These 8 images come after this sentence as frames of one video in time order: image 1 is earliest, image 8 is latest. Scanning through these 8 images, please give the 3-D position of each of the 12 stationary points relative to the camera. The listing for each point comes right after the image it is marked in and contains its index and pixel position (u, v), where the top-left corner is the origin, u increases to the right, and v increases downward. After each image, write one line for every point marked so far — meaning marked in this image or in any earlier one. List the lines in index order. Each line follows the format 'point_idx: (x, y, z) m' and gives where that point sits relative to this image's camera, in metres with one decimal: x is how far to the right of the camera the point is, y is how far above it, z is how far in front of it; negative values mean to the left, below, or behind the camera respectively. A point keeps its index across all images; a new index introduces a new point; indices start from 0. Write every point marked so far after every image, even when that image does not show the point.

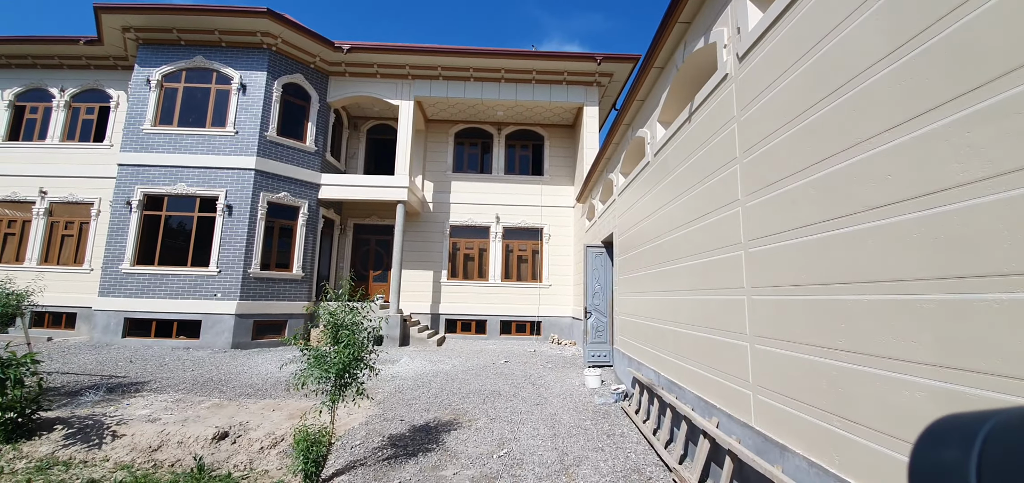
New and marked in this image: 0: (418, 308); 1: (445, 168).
0: (-2.9, -2.1, +12.7) m
1: (-2.2, +2.4, +13.5) m
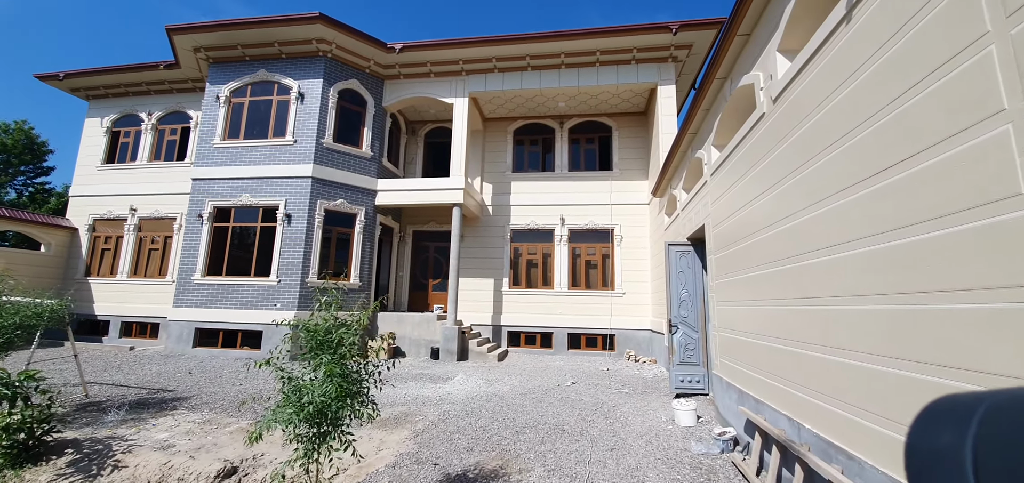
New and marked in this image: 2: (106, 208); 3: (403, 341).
0: (-1.0, -2.3, +11.8) m
1: (-0.2, +2.2, +12.6) m
2: (-11.9, +0.9, +12.1) m
3: (-2.8, -2.6, +10.5) m
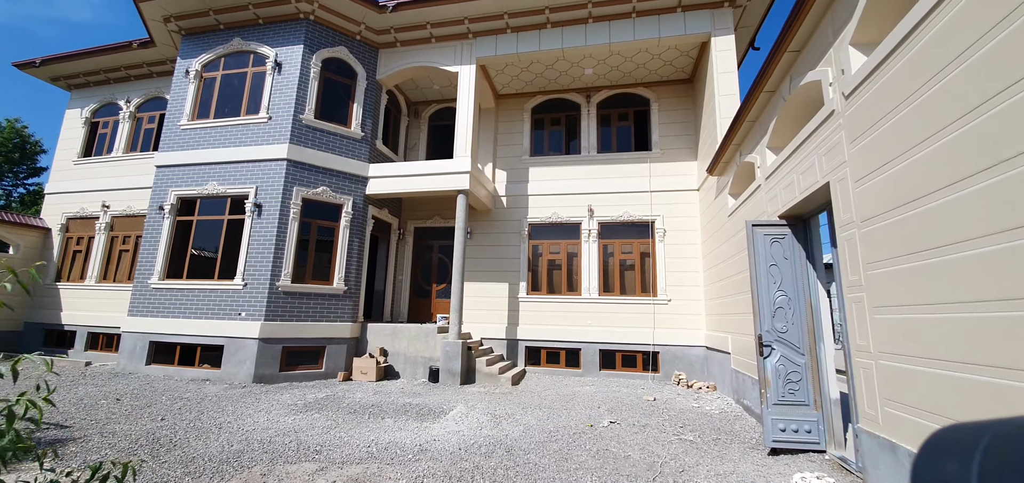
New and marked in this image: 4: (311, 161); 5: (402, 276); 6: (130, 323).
0: (-0.5, -2.2, +9.7) m
1: (+0.2, +2.3, +10.6) m
2: (-11.4, +0.9, +10.8) m
3: (-2.4, -2.5, +8.6) m
4: (-4.2, +1.7, +8.5) m
5: (-2.8, -0.9, +10.5) m
6: (-7.7, -1.7, +8.2) m
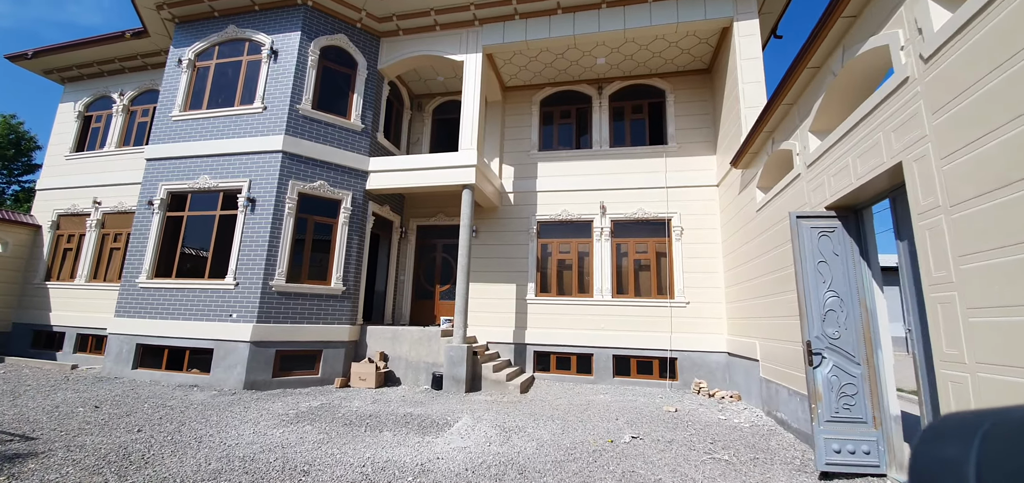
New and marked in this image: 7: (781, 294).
0: (-0.4, -2.1, +9.2) m
1: (+0.4, +2.3, +10.1) m
2: (-11.2, +1.0, +10.4) m
3: (-2.3, -2.4, +8.1) m
4: (-4.0, +1.7, +8.1) m
5: (-2.6, -0.9, +10.0) m
6: (-7.5, -1.6, +7.8) m
7: (+4.0, -0.8, +6.0) m
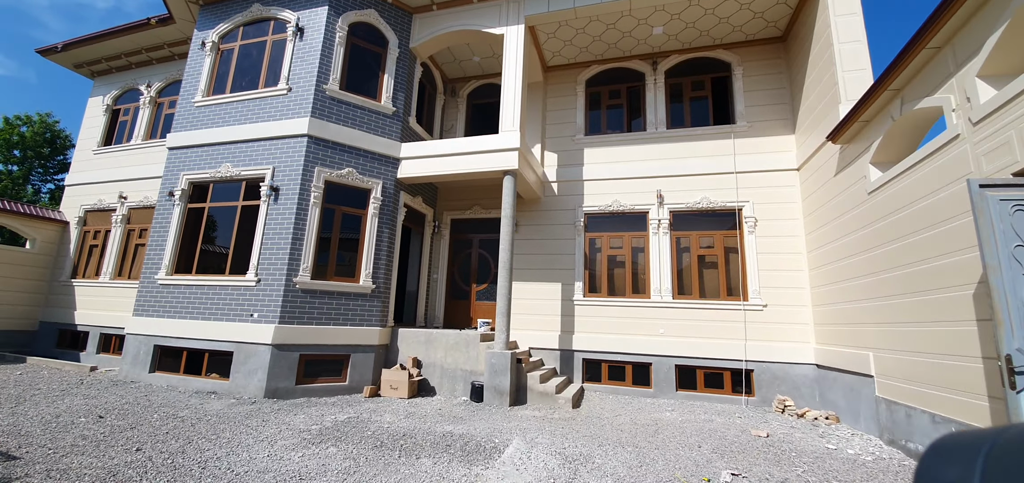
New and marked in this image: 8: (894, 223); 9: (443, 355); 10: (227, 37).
0: (+0.6, -2.0, +8.2) m
1: (+1.4, +2.4, +9.1) m
2: (-10.2, +1.1, +10.1) m
3: (-1.4, -2.3, +7.2) m
4: (-3.1, +1.9, +7.3) m
5: (-1.7, -0.8, +9.2) m
6: (-6.7, -1.5, +7.2) m
7: (+4.7, -0.6, +4.8) m
8: (+4.8, +0.2, +5.2) m
9: (-1.2, -2.0, +7.2) m
10: (-5.8, +4.1, +8.3) m
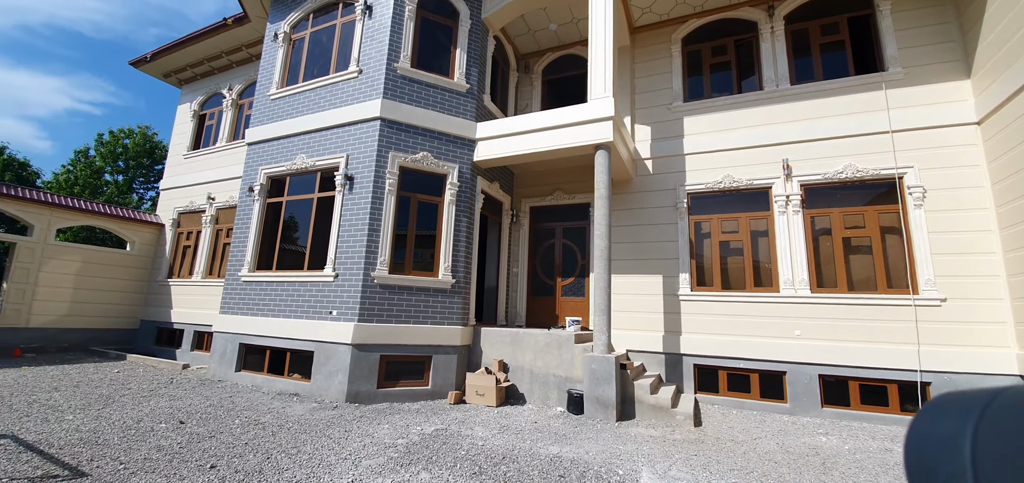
0: (+2.2, -1.8, +7.1) m
1: (+3.1, +2.7, +7.9) m
2: (-8.3, +1.1, +10.4) m
3: (+0.1, -2.1, +6.4) m
4: (-1.7, +2.0, +6.7) m
5: (+0.1, -0.5, +8.4) m
6: (-5.1, -1.4, +7.2) m
7: (+5.8, -0.3, +3.1) m
8: (+5.9, +0.5, +3.5) m
9: (+0.3, -1.8, +6.3) m
10: (-4.2, +4.2, +8.0) m
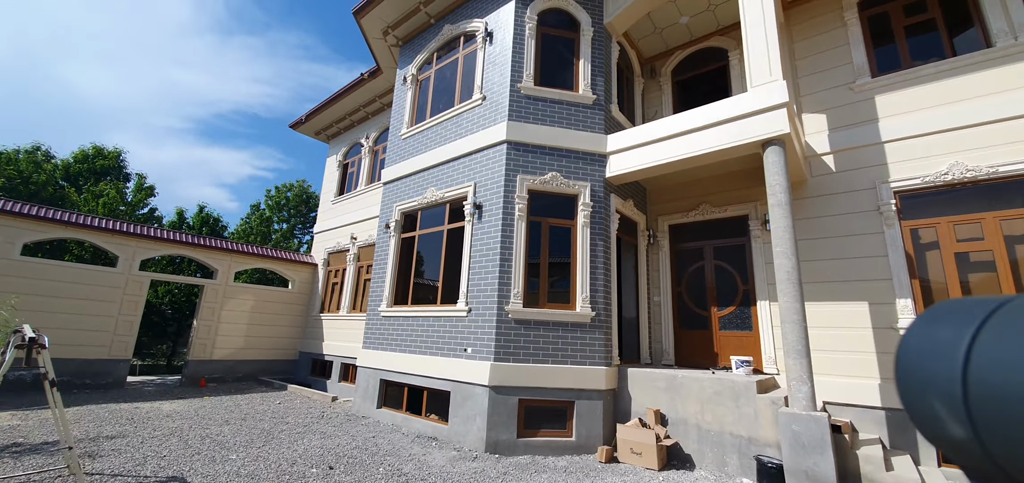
0: (+4.4, -2.0, +5.4) m
1: (+5.2, +2.5, +6.2) m
2: (-5.0, 0.0, +11.5) m
3: (+2.2, -2.4, +5.2) m
4: (+0.4, +1.6, +6.3) m
5: (+2.6, -1.0, +7.2) m
6: (-2.7, -2.1, +7.3) m
7: (+6.7, -0.1, +0.7) m
8: (+6.9, +0.7, +1.1) m
9: (+2.3, -2.1, +5.1) m
10: (-1.8, +3.5, +8.3) m
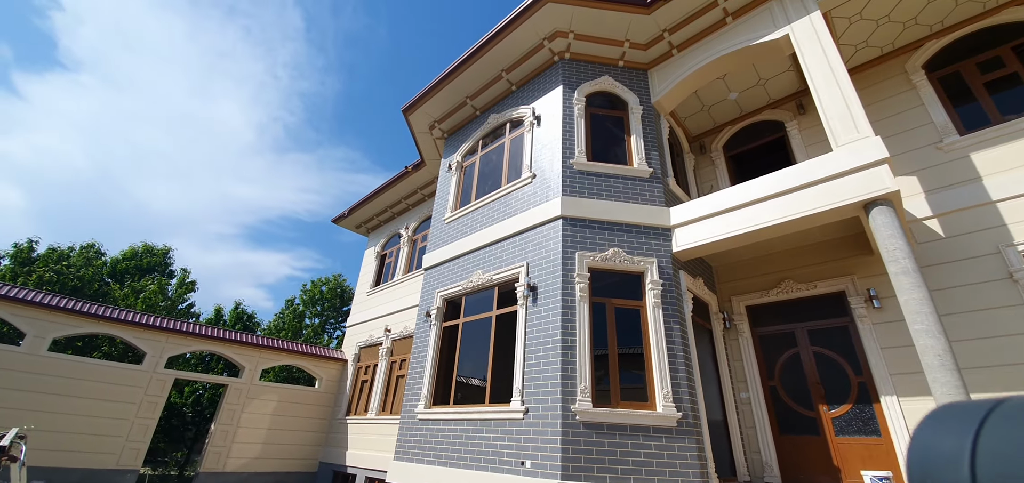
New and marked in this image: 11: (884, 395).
0: (+5.1, -2.7, +3.9) m
1: (+5.9, +1.4, +5.7) m
2: (-3.8, -2.4, +10.9) m
3: (+2.9, -3.2, +3.7) m
4: (+1.1, +0.4, +5.8) m
5: (+3.5, -2.2, +6.0) m
6: (-1.8, -3.5, +6.2) m
7: (+7.1, +0.2, -0.4) m
8: (+7.3, +0.9, +0.2) m
9: (+3.1, -2.8, +3.7) m
10: (-0.9, +1.8, +8.4) m
11: (+4.6, -1.9, +5.1) m
